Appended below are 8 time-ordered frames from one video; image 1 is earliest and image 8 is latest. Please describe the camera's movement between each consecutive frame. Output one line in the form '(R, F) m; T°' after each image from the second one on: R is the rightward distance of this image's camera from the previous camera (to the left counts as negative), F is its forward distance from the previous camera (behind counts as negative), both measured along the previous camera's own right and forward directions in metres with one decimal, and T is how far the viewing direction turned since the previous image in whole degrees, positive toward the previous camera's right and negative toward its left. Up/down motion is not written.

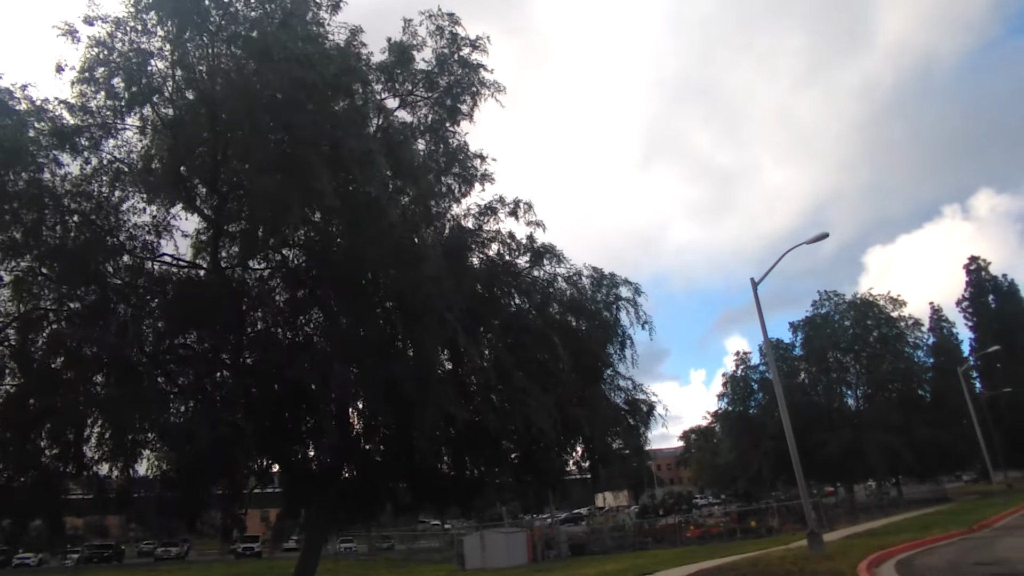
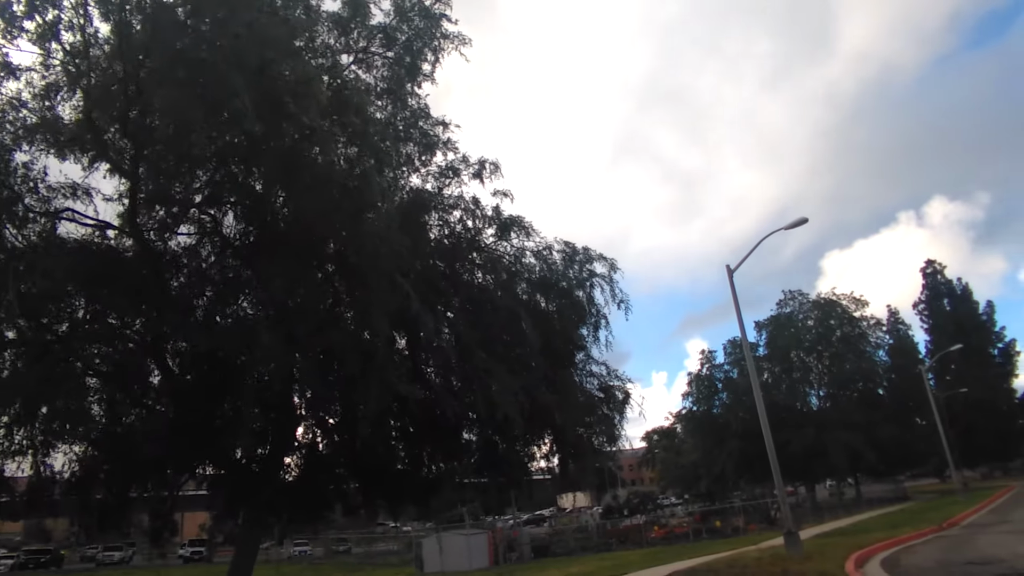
(0.0, +1.6) m; +3°
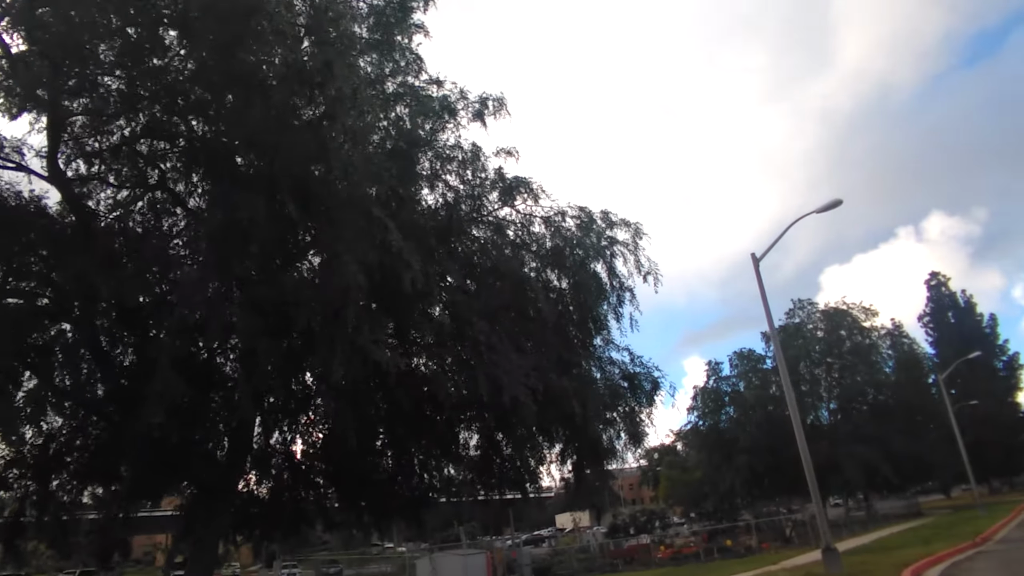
(-0.1, +2.4) m; 0°
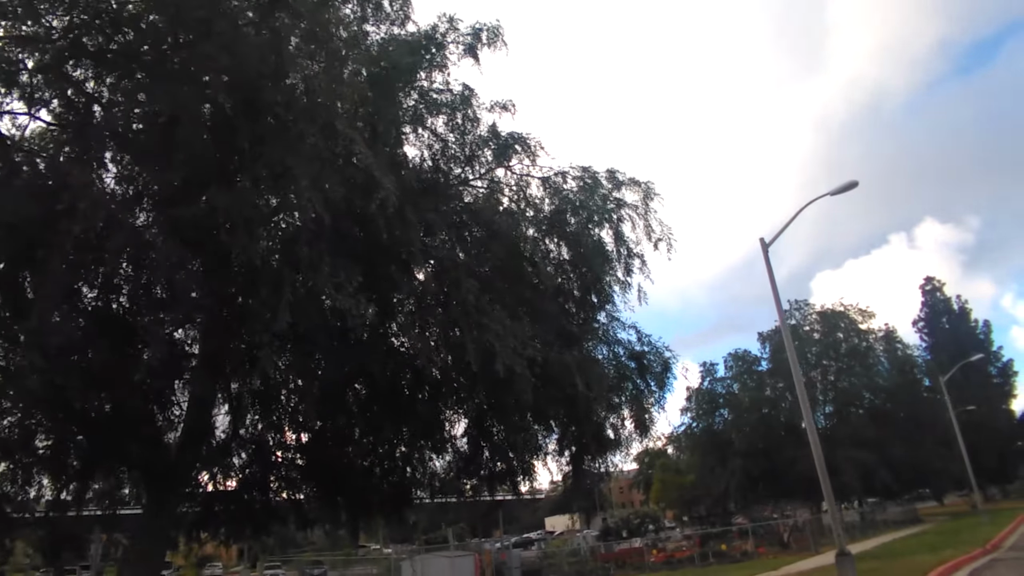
(0.0, +1.4) m; +1°
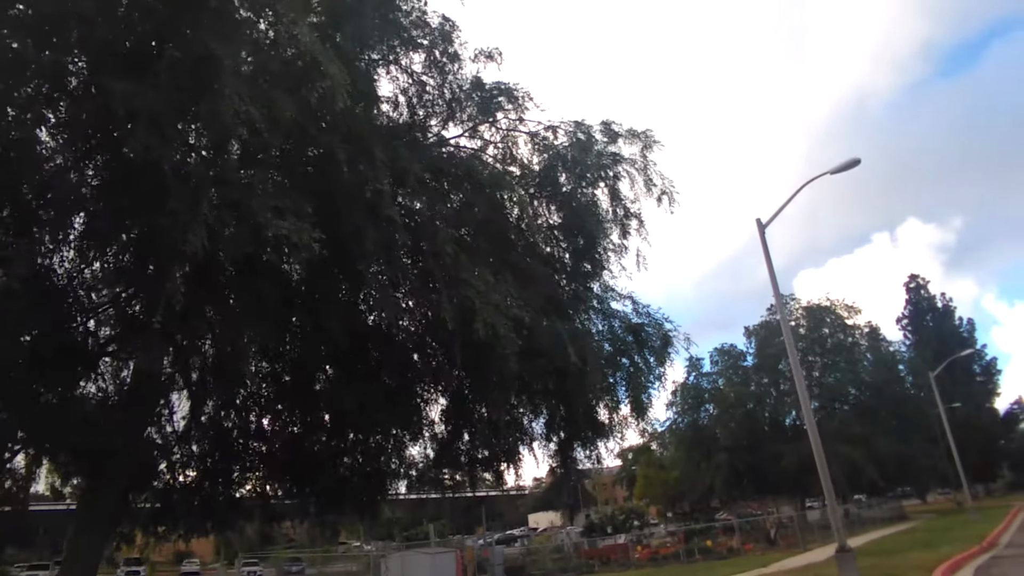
(0.0, +1.1) m; +1°
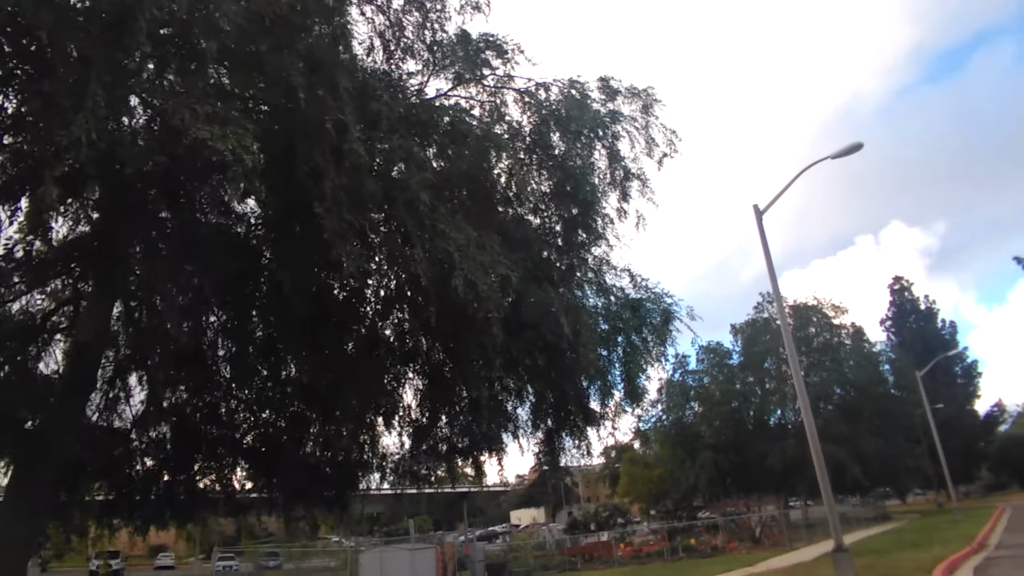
(0.0, +0.9) m; +1°
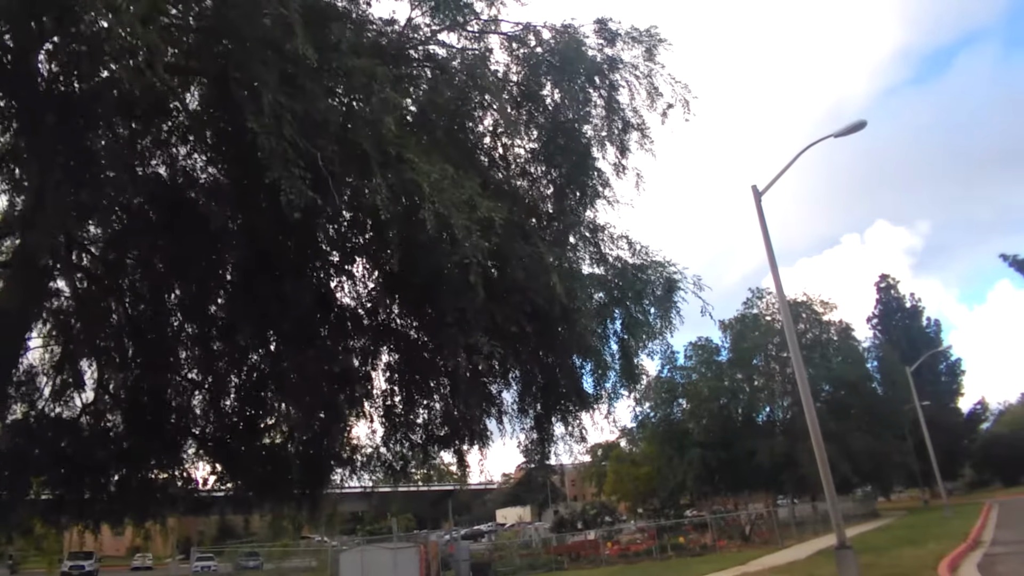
(0.0, +1.0) m; +1°
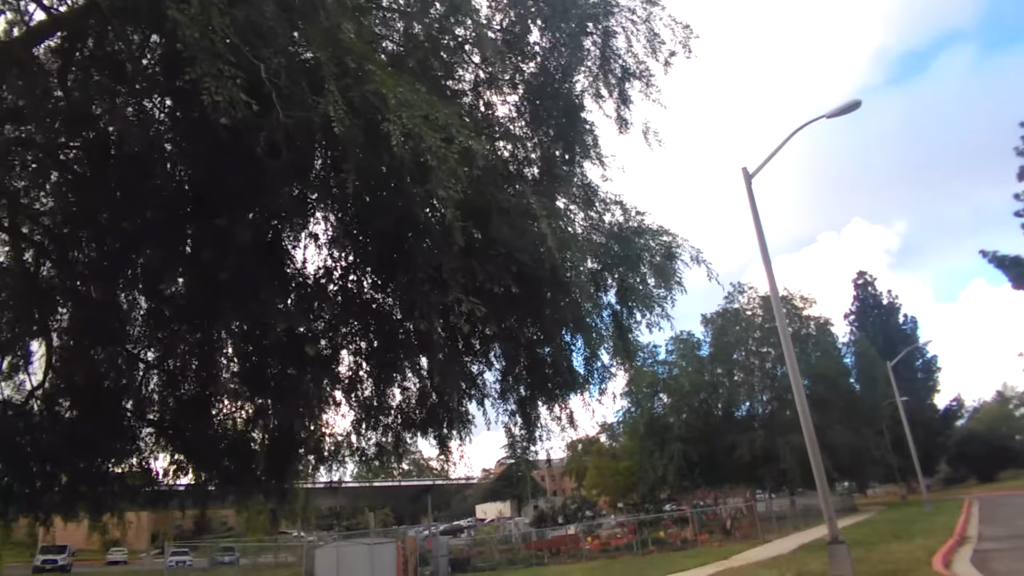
(0.0, +0.7) m; +1°
